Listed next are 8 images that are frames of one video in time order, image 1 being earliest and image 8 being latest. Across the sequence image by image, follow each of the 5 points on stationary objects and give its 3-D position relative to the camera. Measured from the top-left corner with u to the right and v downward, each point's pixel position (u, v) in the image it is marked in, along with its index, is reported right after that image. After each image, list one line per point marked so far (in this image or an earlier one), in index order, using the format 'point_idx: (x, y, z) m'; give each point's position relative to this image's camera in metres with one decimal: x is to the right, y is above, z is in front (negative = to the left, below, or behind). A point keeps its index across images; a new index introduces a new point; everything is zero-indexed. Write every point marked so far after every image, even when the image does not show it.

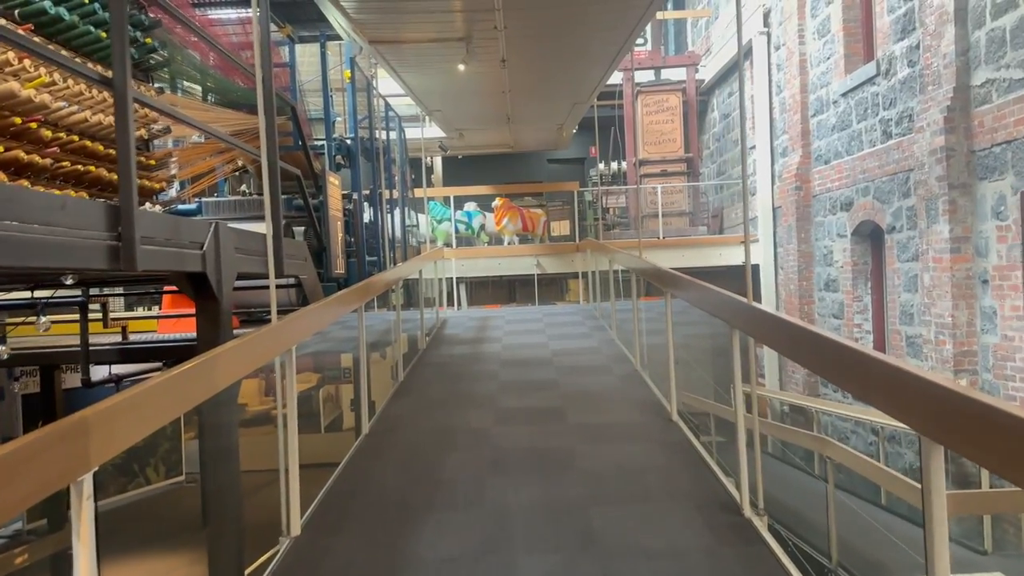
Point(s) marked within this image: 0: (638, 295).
0: (+0.7, 0.0, +4.9) m
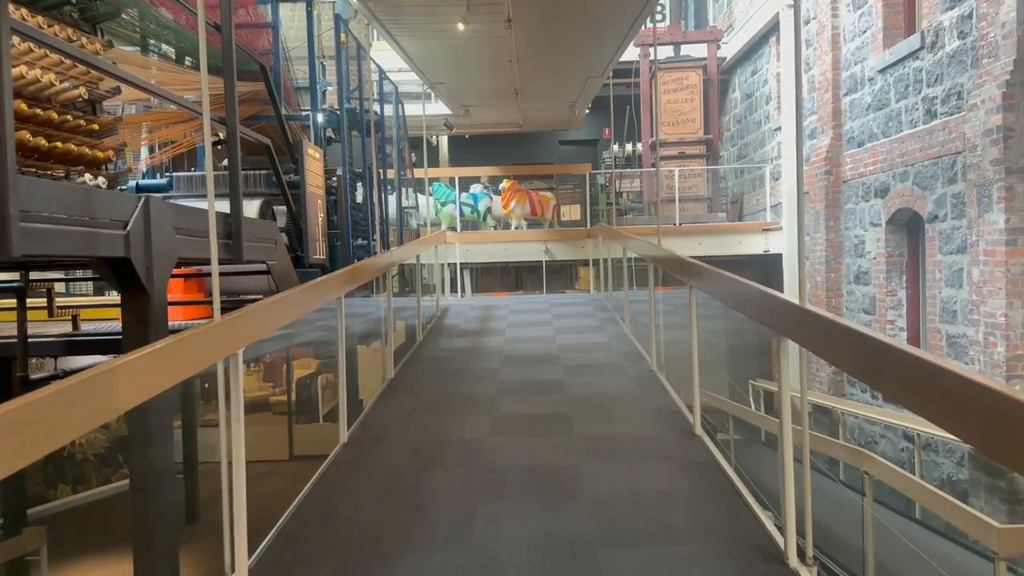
0: (+0.8, 0.0, +4.4) m
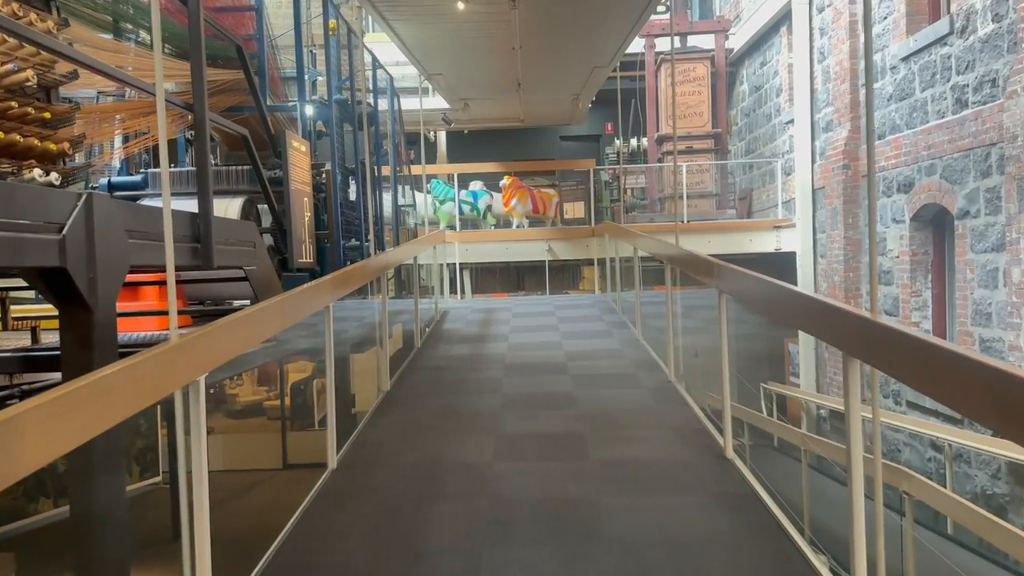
0: (+0.8, 0.0, +4.0) m
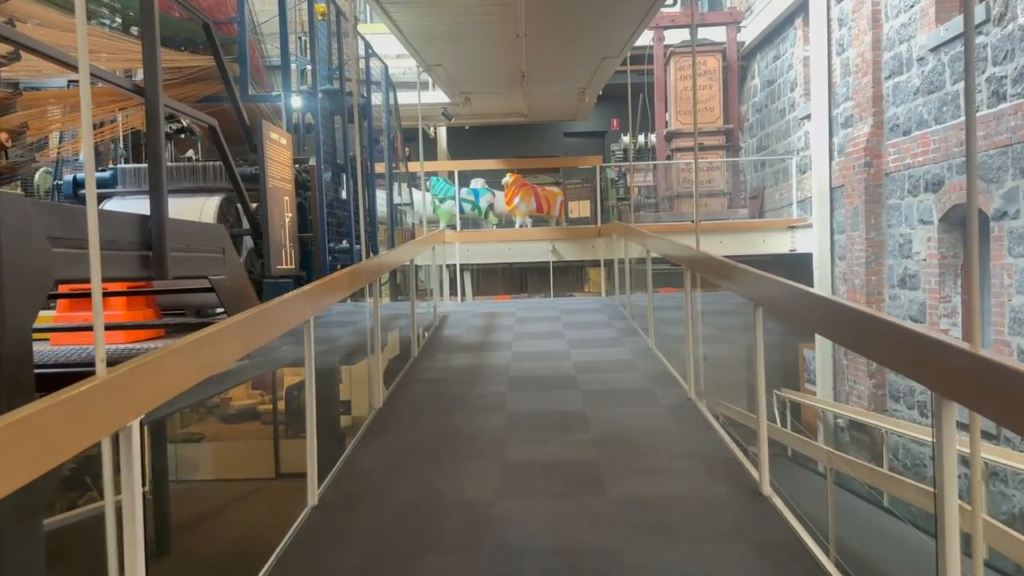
0: (+0.8, 0.0, +3.7) m
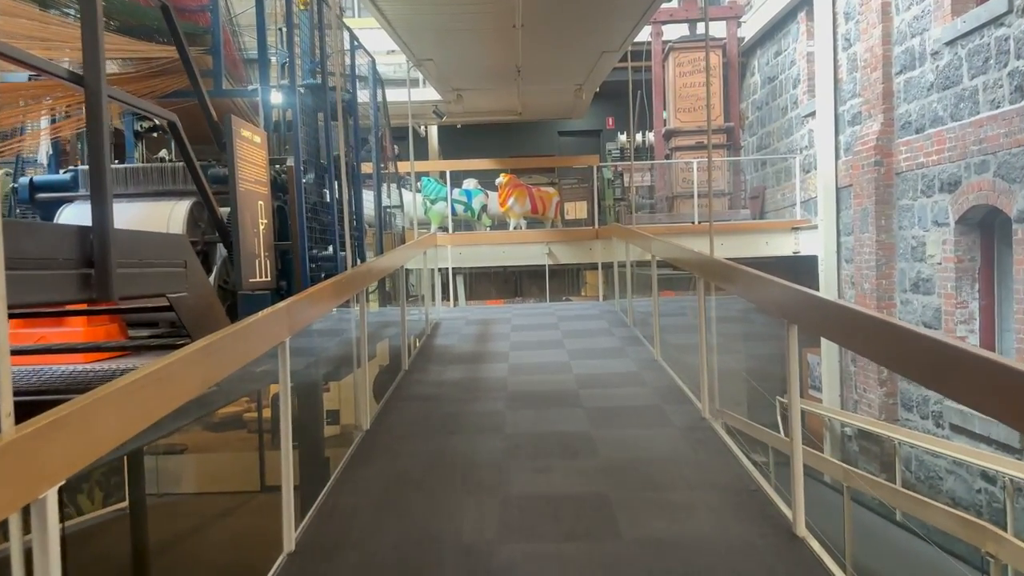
0: (+0.8, -0.1, +3.4) m
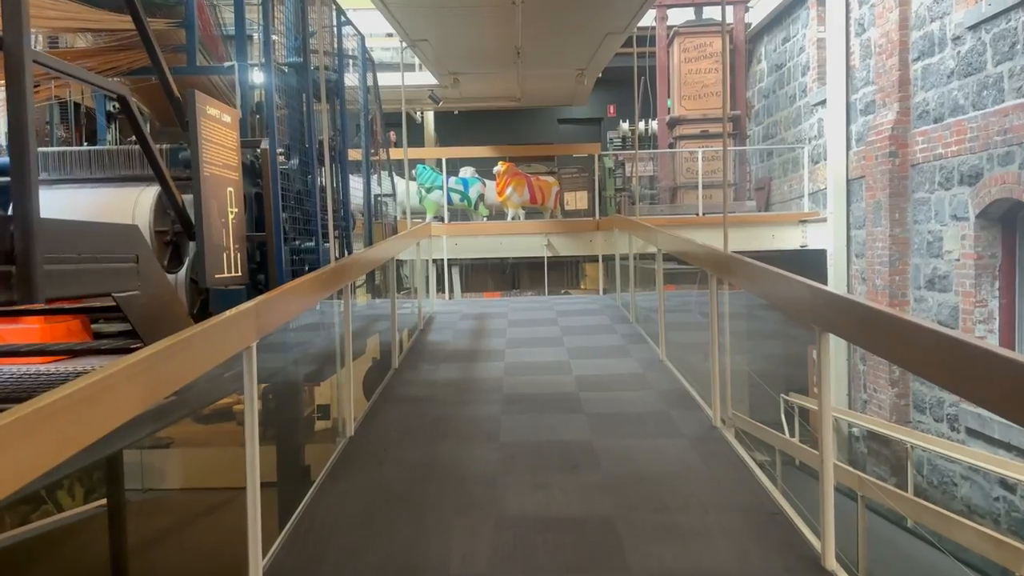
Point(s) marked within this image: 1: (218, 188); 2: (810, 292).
0: (+0.8, -0.1, +3.1) m
1: (-0.8, +0.3, +2.3) m
2: (+0.8, 0.0, +2.2) m
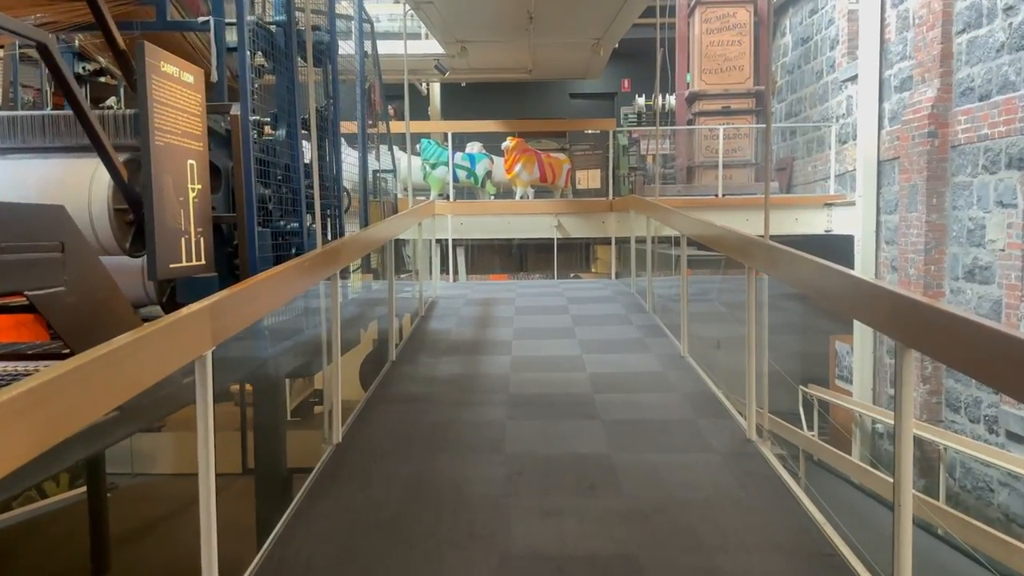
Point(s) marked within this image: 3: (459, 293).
0: (+0.8, -0.1, +2.8) m
1: (-0.8, +0.3, +1.9) m
2: (+0.8, 0.0, +1.8) m
3: (-0.4, 0.0, +6.1) m
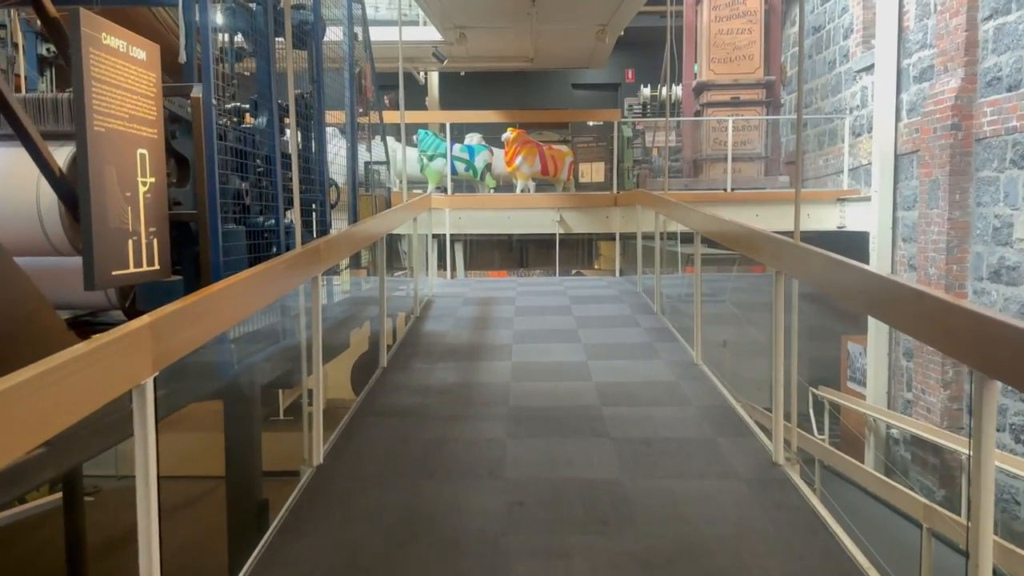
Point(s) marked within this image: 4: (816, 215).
0: (+0.8, -0.1, +2.5) m
1: (-0.8, +0.3, +1.6) m
2: (+0.8, 0.0, +1.5) m
3: (-0.4, 0.0, +5.8) m
4: (+2.6, +0.6, +7.0) m
